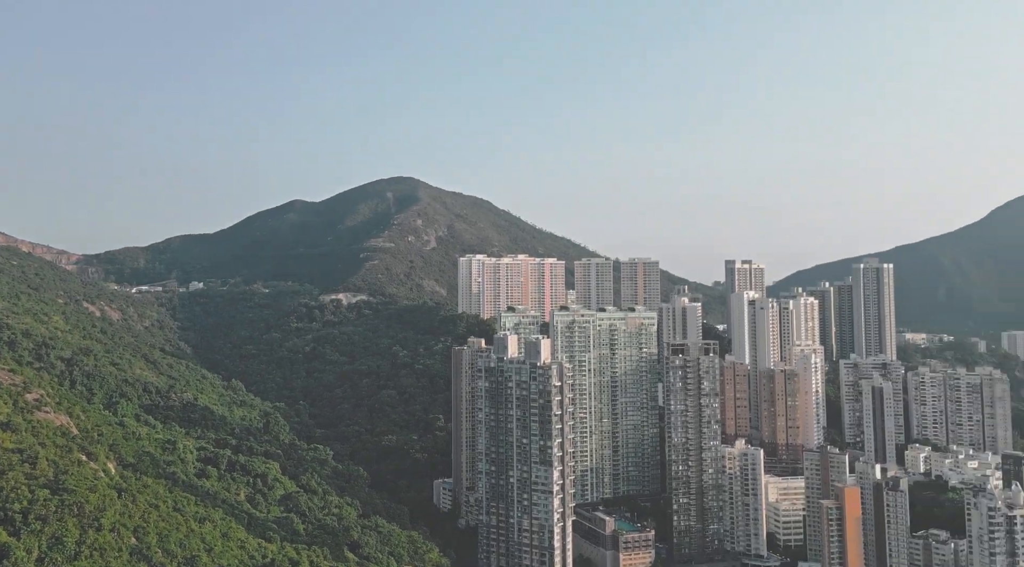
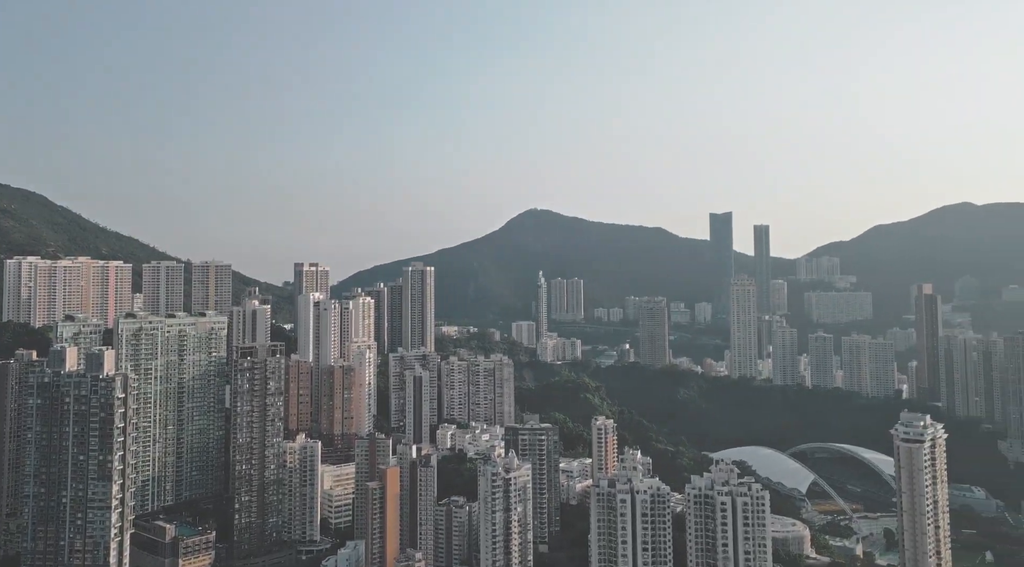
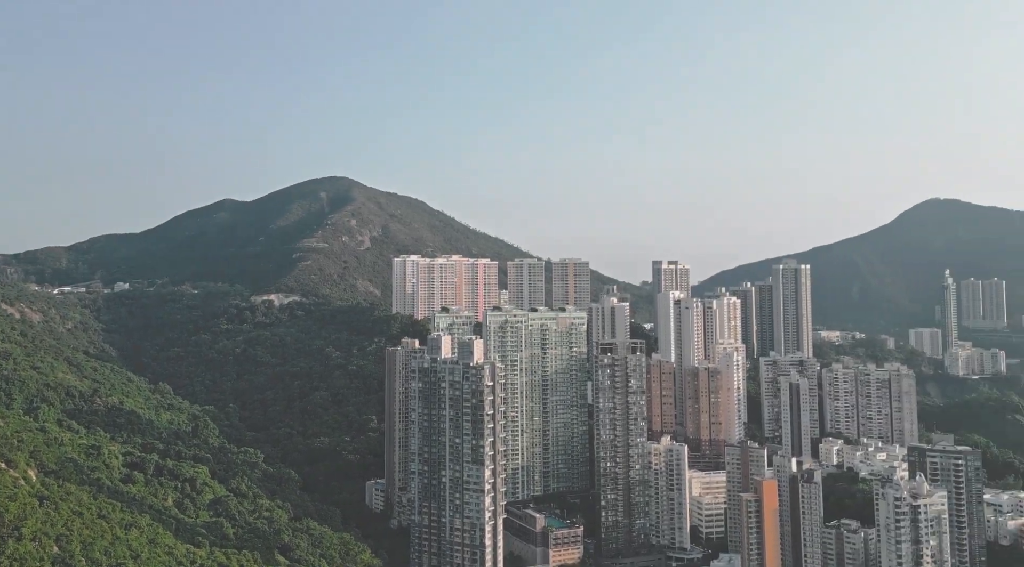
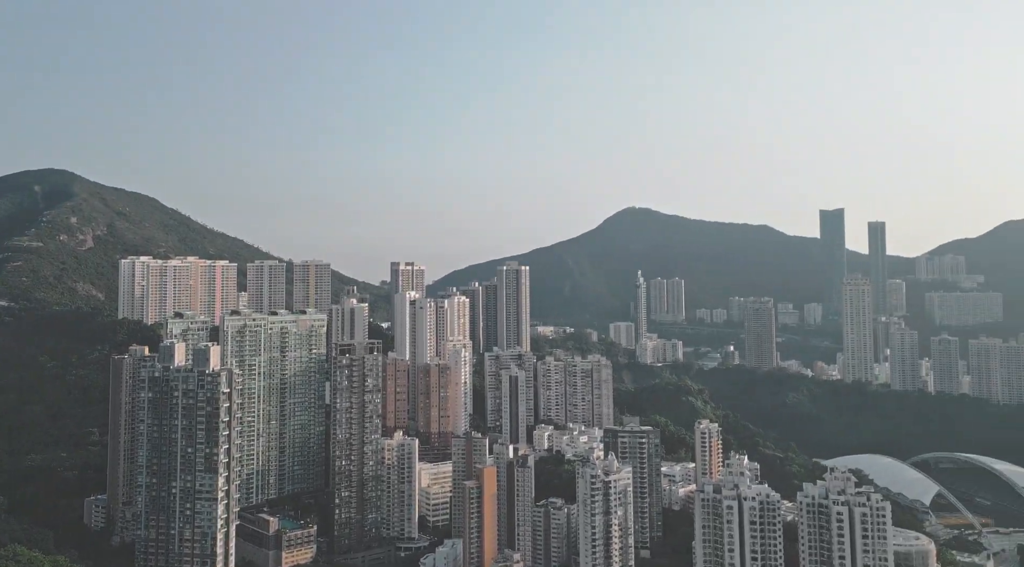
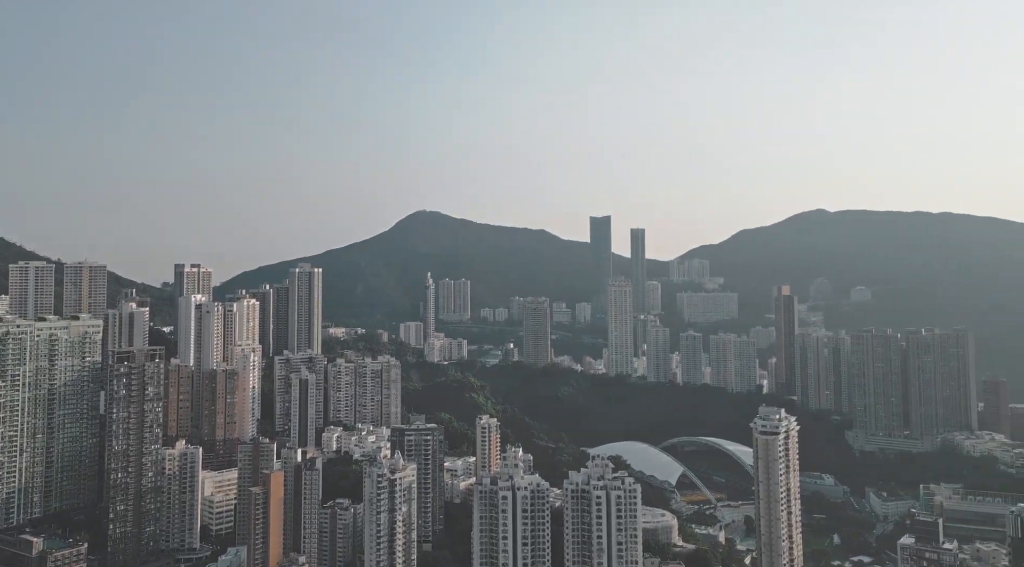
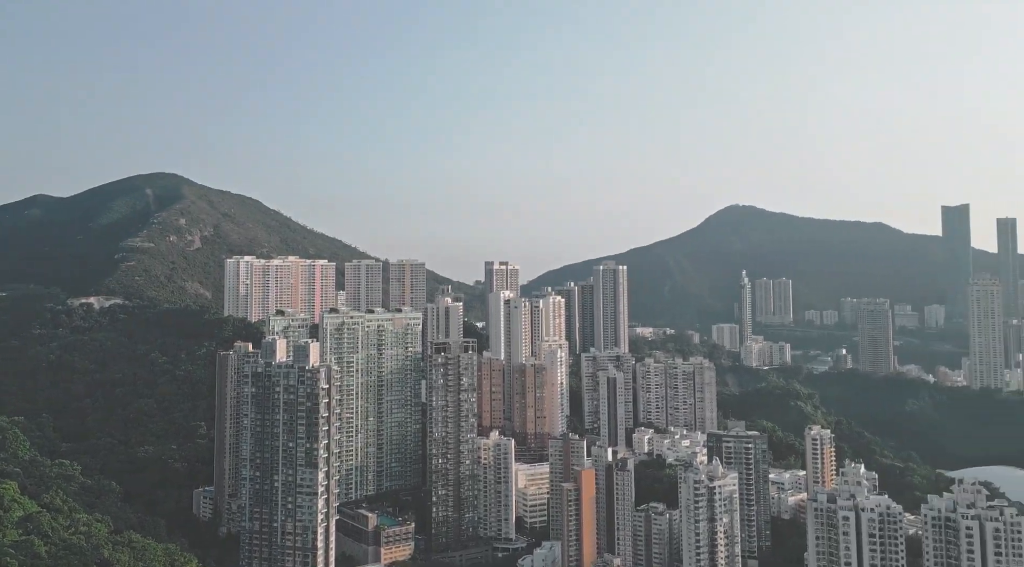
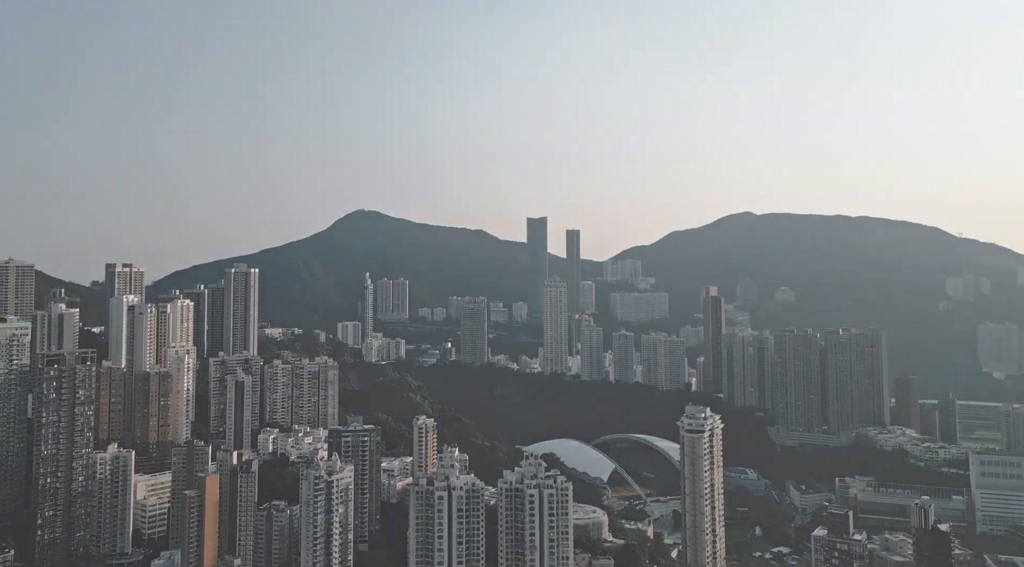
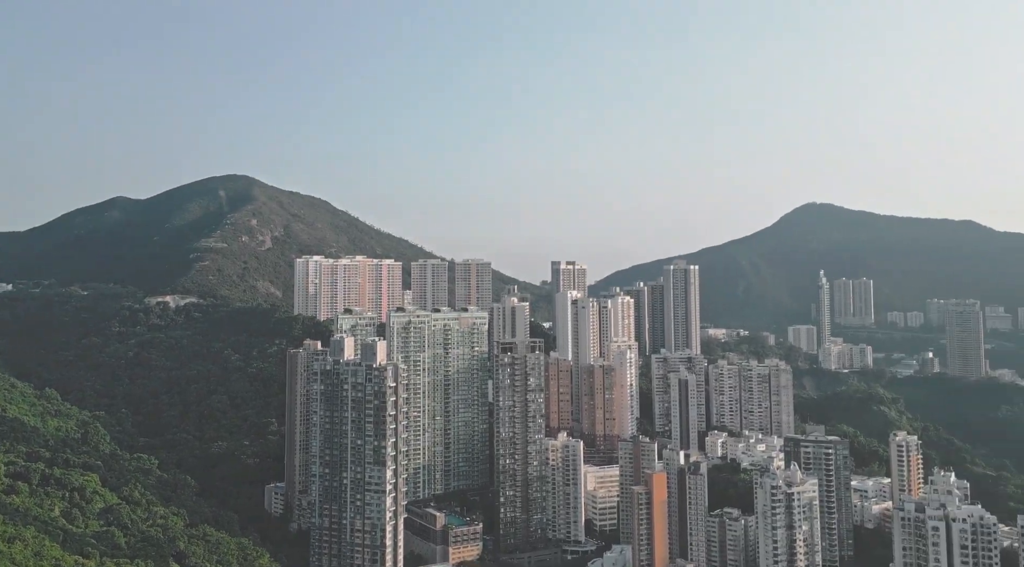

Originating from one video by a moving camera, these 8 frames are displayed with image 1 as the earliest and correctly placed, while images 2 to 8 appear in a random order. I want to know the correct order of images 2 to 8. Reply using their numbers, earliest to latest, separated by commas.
3, 8, 6, 4, 2, 5, 7
